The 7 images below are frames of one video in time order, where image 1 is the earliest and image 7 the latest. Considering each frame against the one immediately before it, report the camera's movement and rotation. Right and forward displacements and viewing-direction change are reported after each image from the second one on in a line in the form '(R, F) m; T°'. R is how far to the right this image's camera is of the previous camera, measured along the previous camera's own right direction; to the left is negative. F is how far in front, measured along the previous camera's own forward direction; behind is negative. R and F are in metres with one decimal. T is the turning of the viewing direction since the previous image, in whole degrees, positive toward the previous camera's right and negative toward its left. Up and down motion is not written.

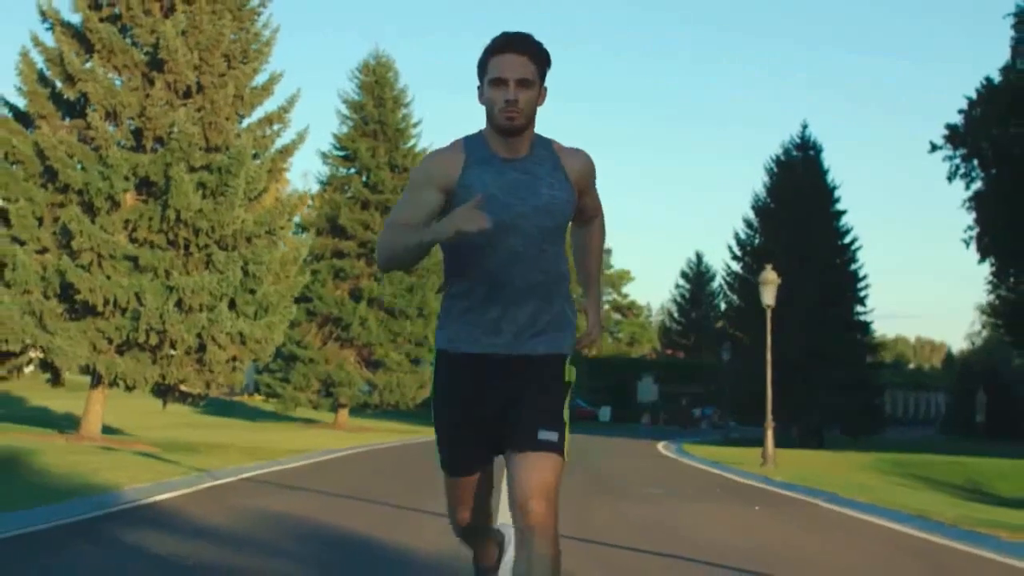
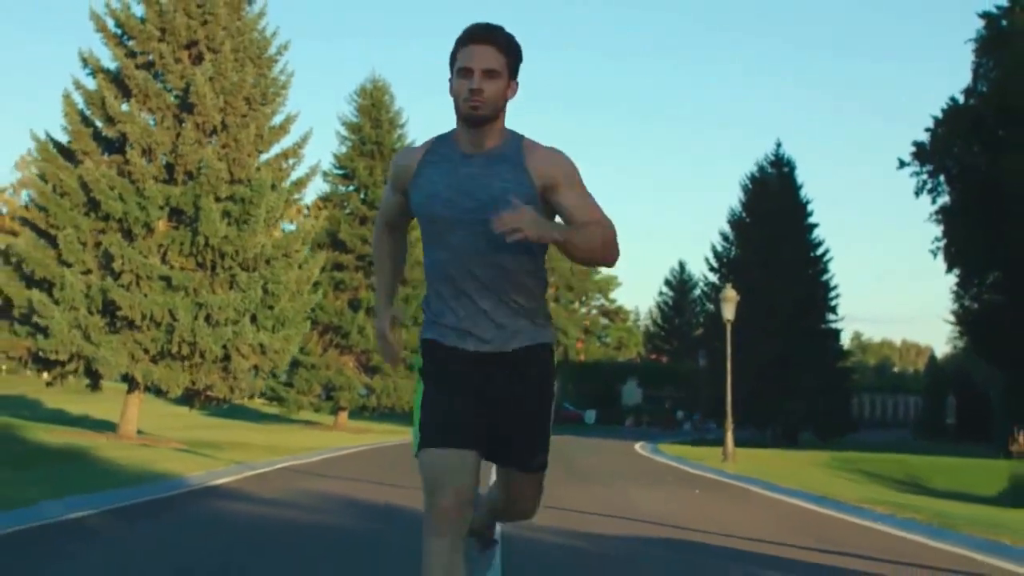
(0.0, -3.5) m; 0°
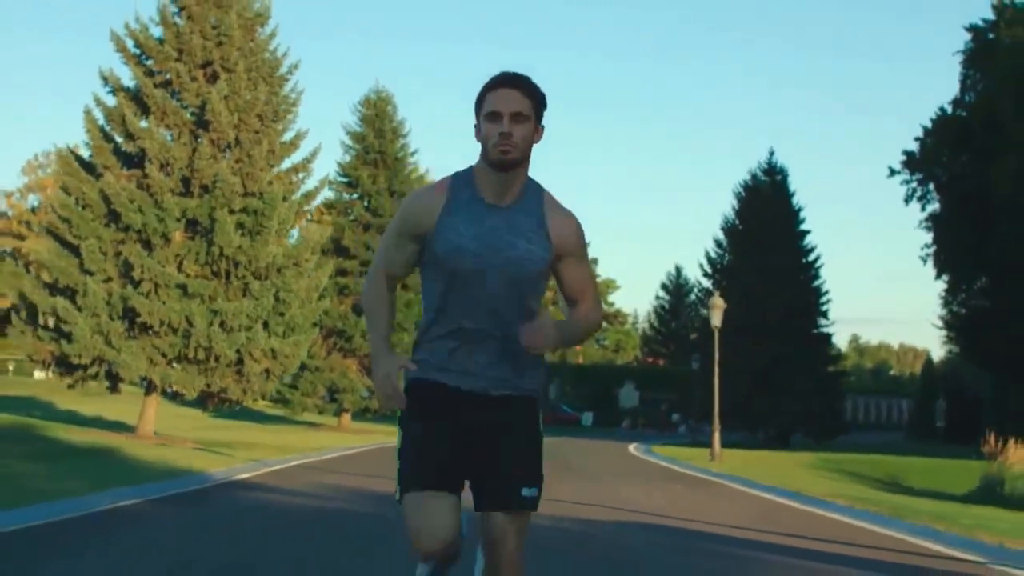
(0.0, -1.6) m; 0°
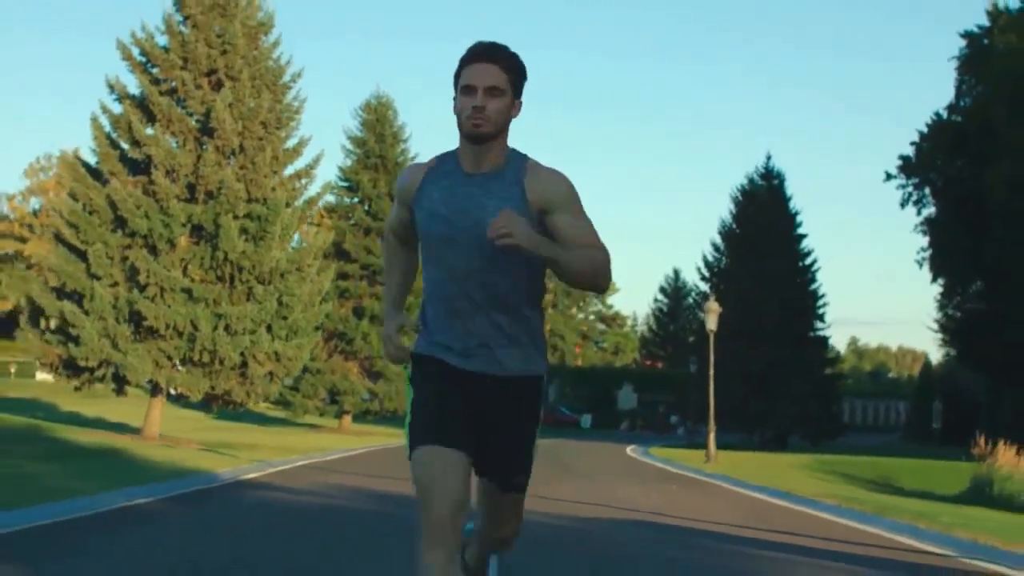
(0.0, -0.6) m; 0°
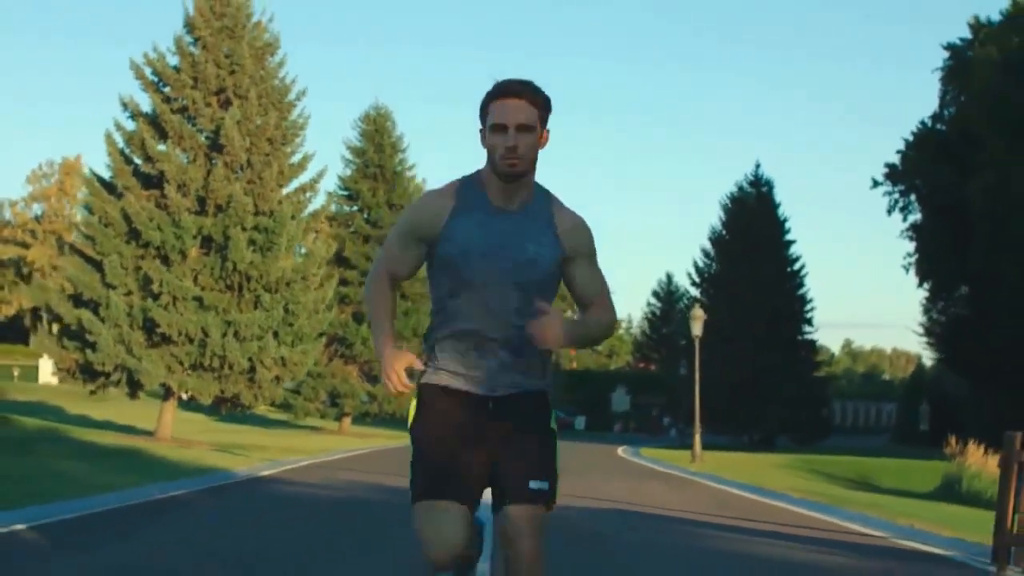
(0.0, -1.7) m; 0°
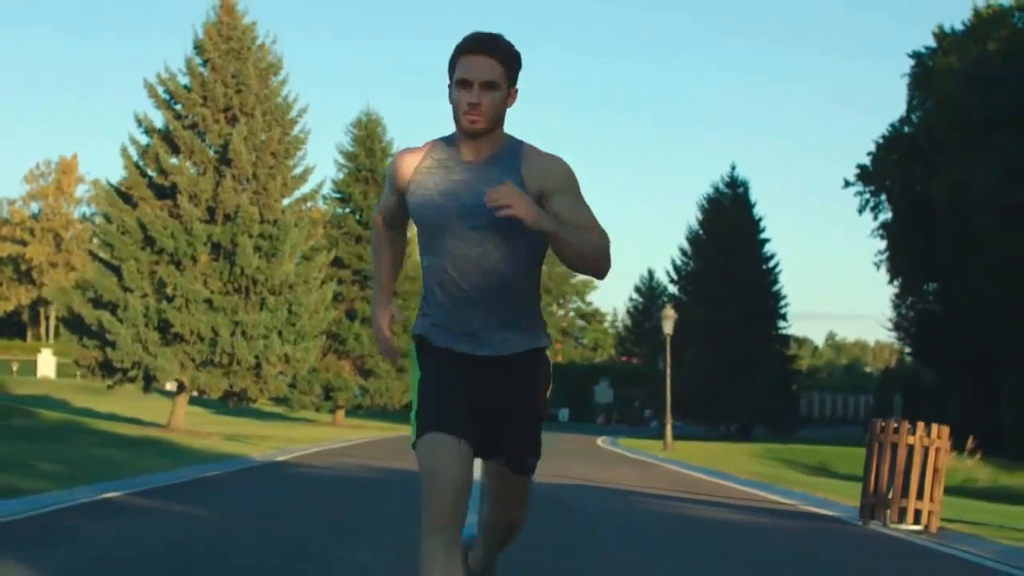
(0.0, -2.9) m; +1°
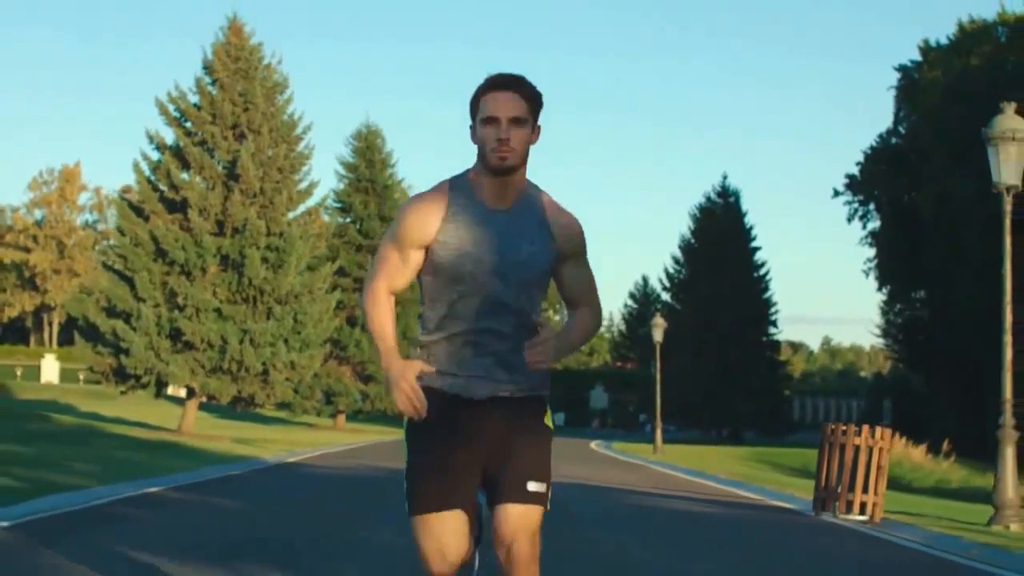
(0.0, -1.6) m; 0°
